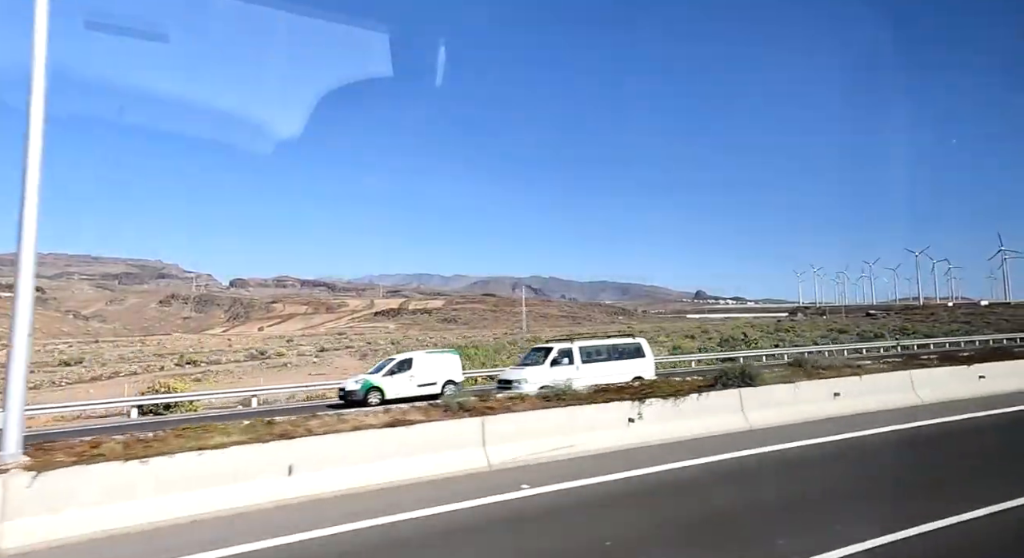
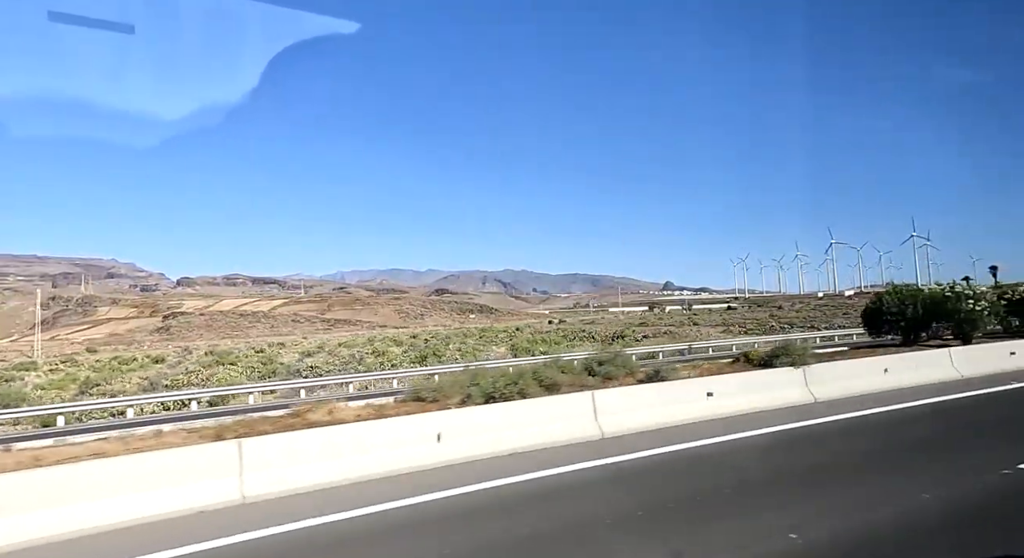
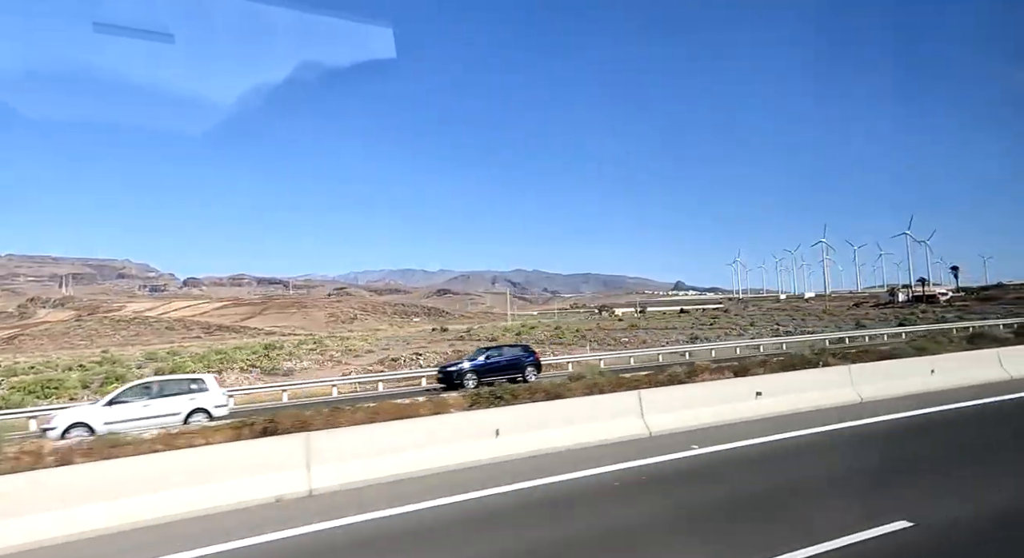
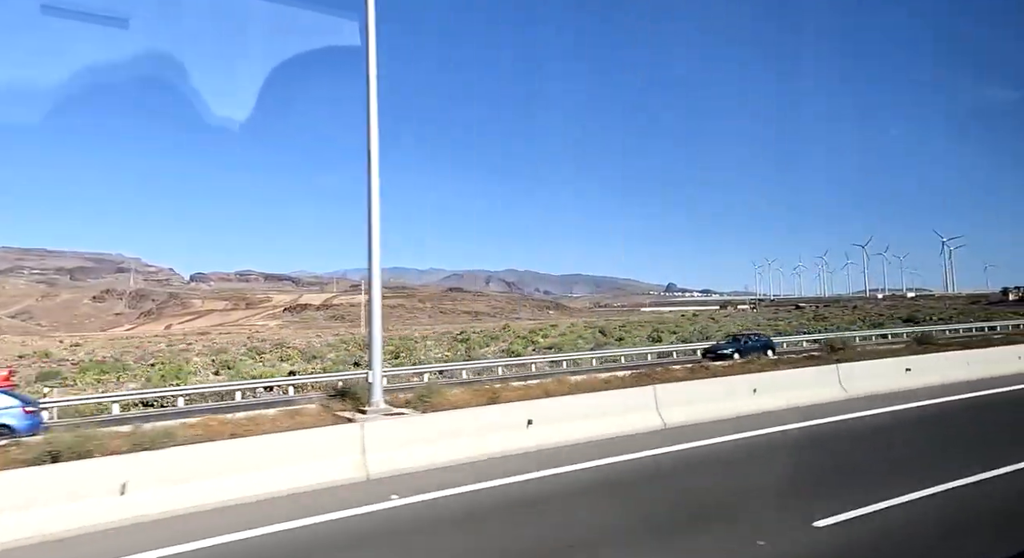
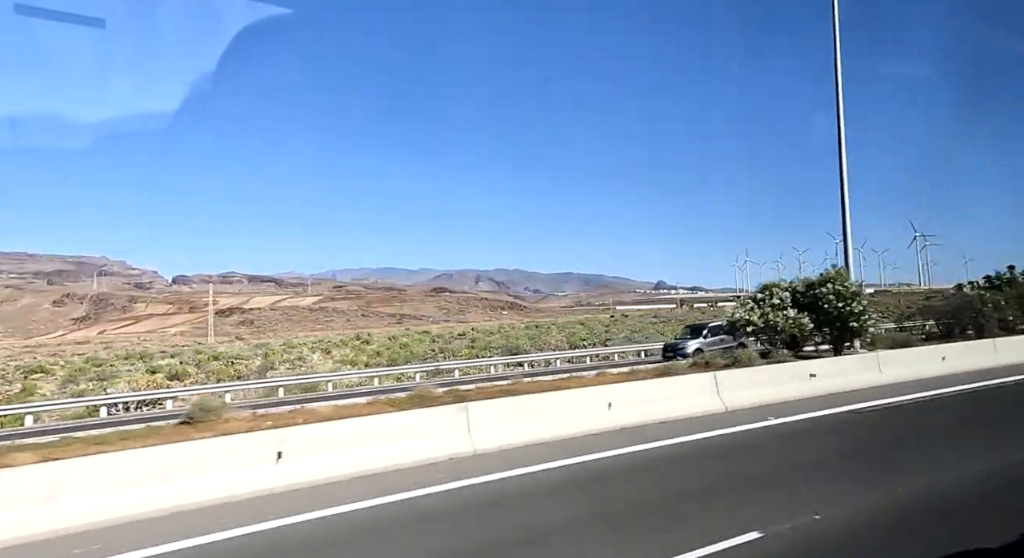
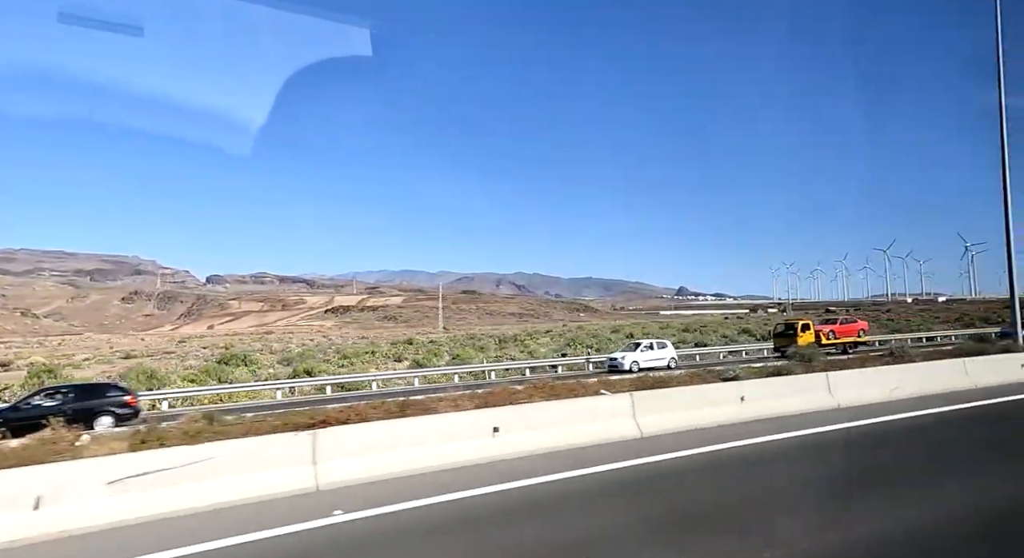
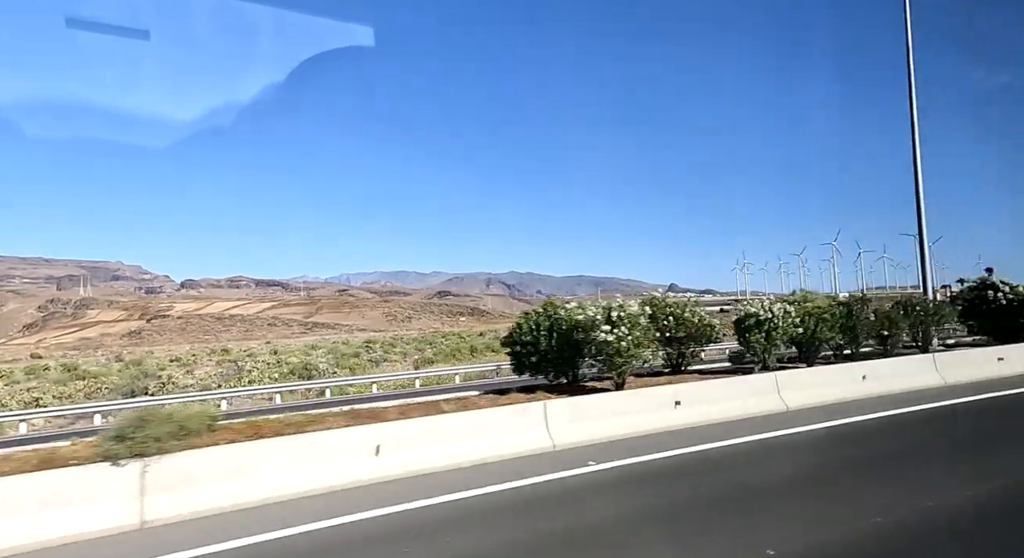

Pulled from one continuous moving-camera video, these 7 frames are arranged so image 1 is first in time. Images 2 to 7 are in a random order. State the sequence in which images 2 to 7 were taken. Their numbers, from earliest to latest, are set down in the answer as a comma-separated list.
6, 4, 5, 2, 7, 3
